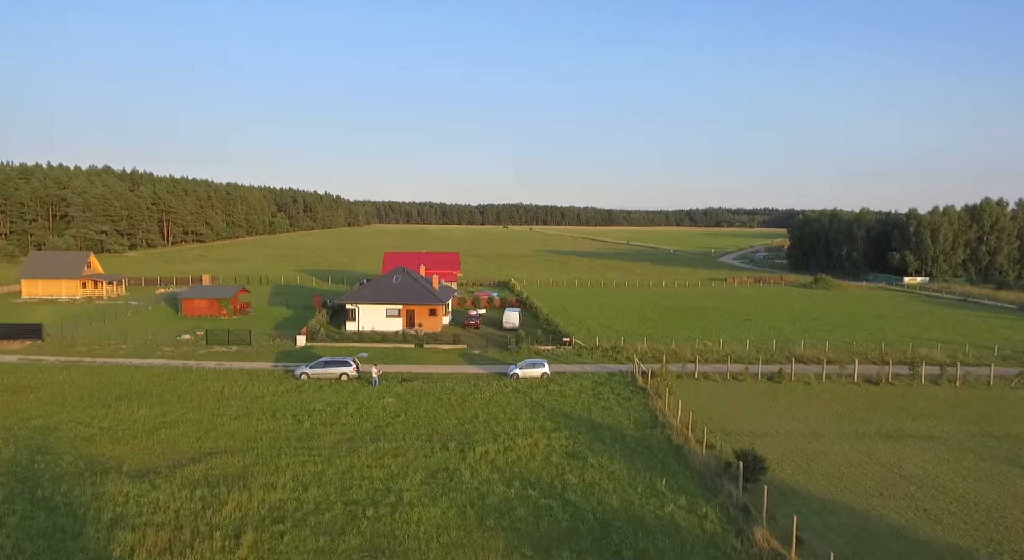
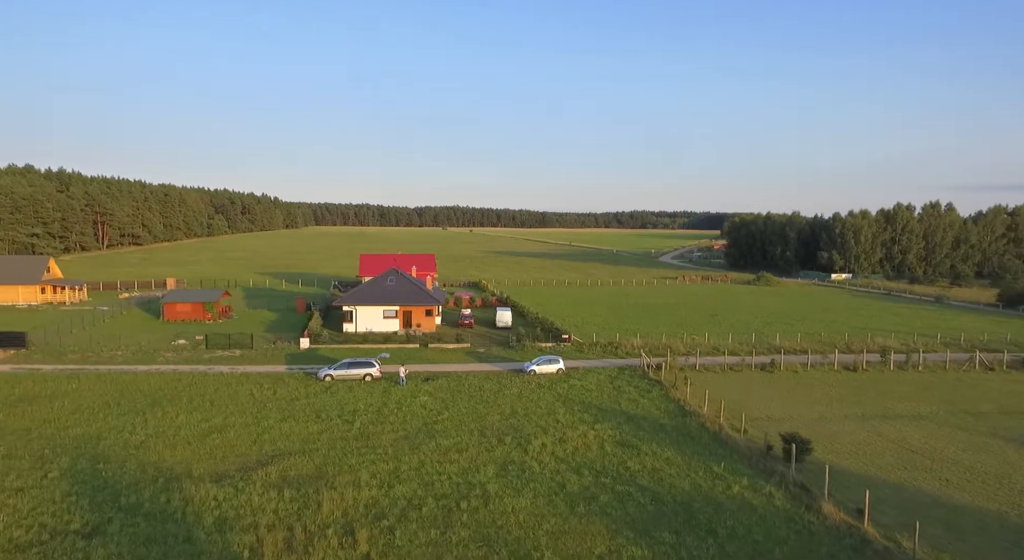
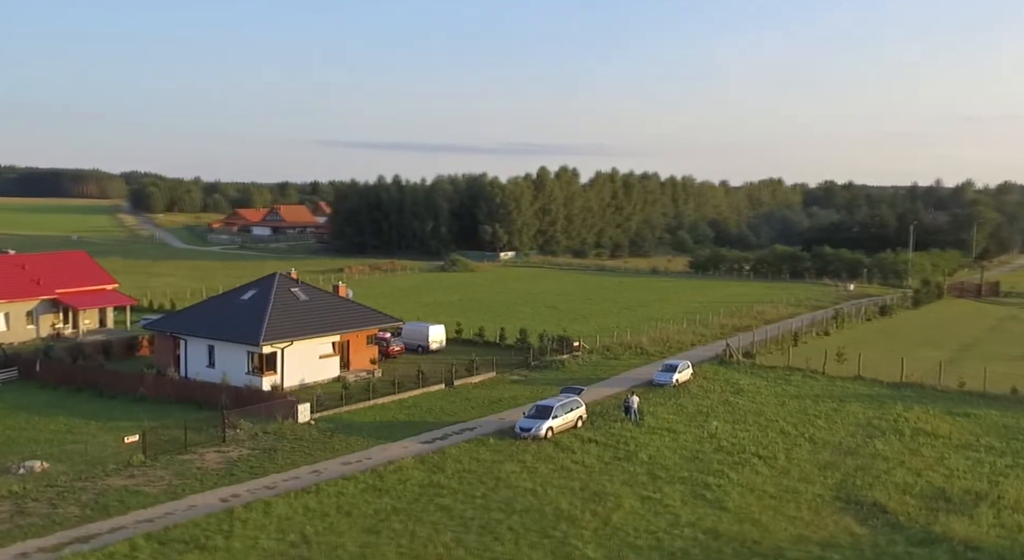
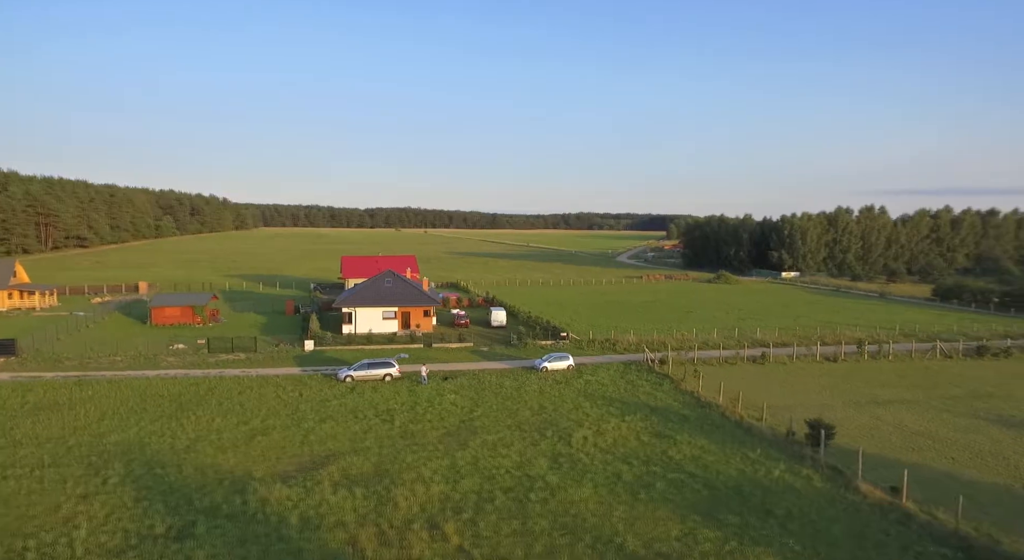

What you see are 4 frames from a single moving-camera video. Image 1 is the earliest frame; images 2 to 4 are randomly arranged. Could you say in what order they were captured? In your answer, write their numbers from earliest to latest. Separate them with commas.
2, 4, 3
